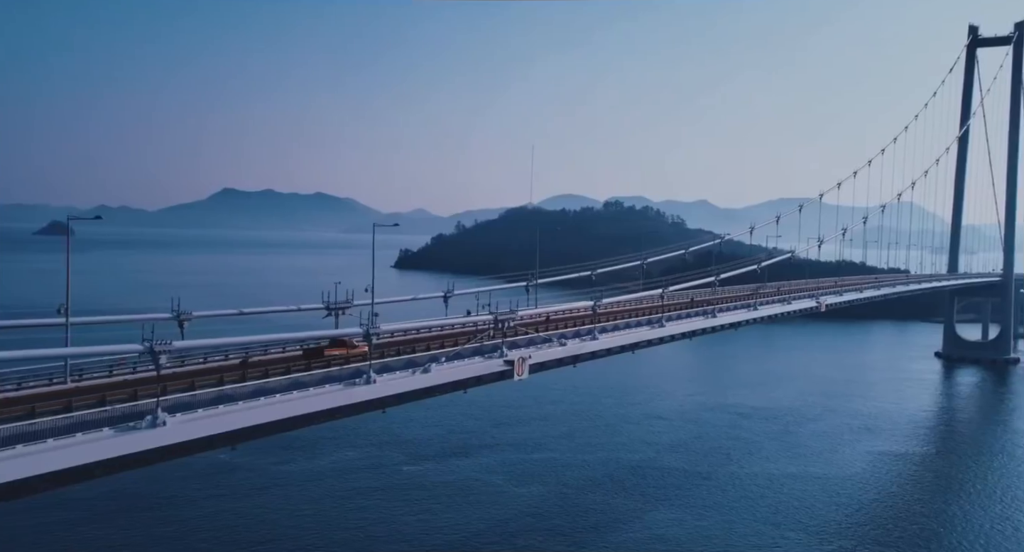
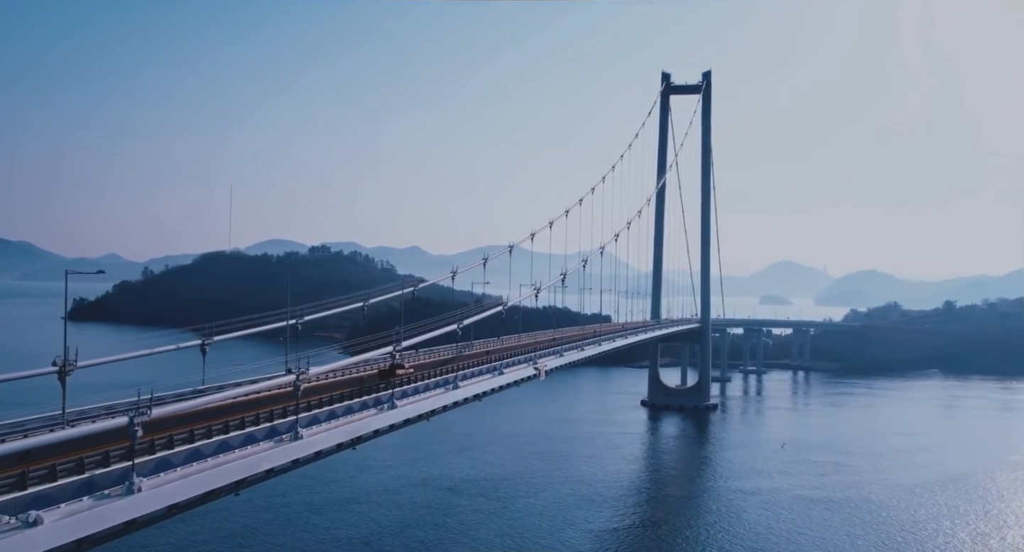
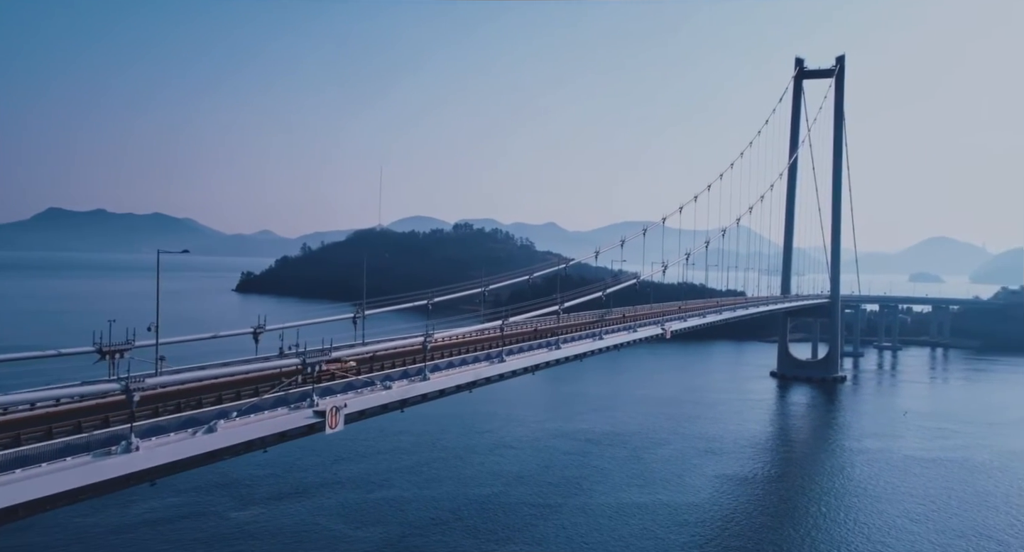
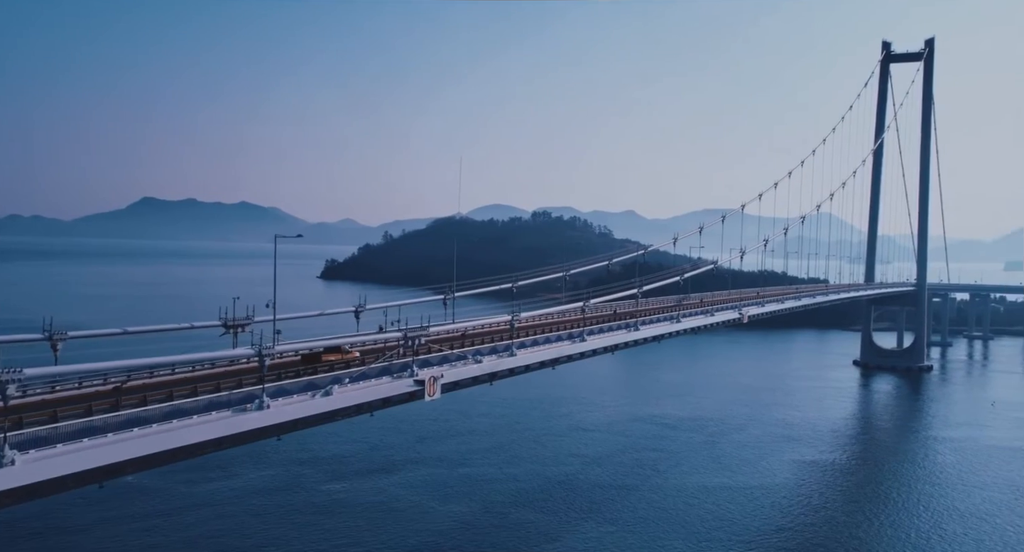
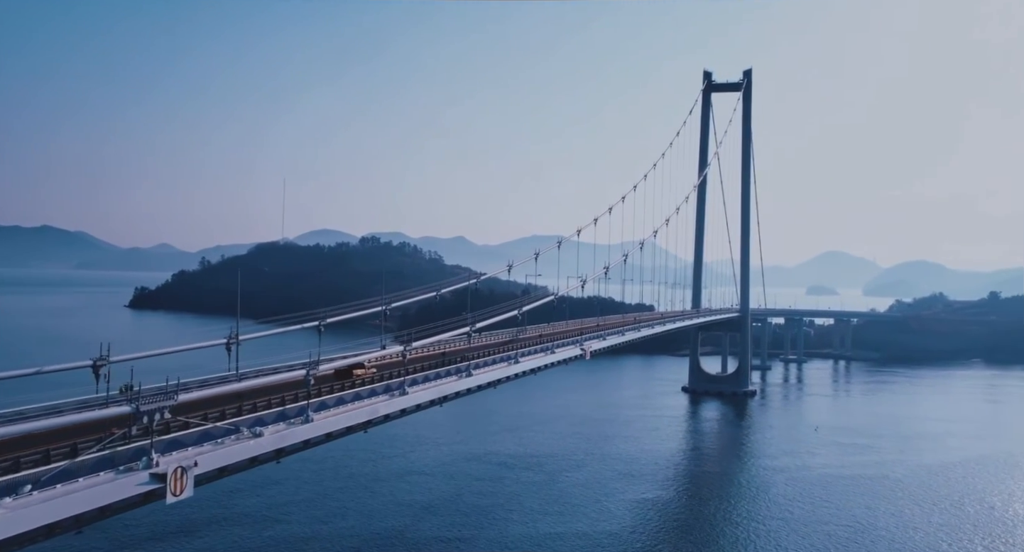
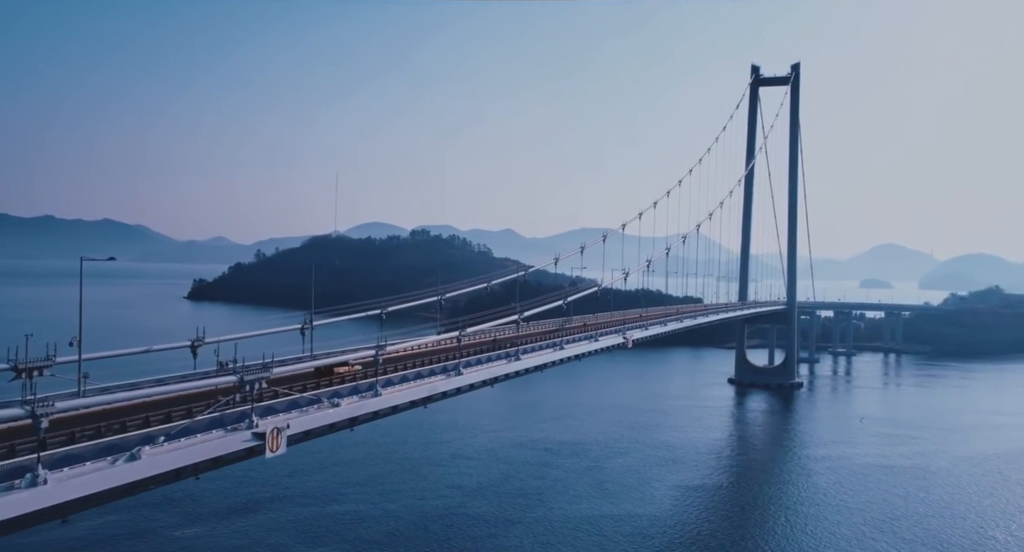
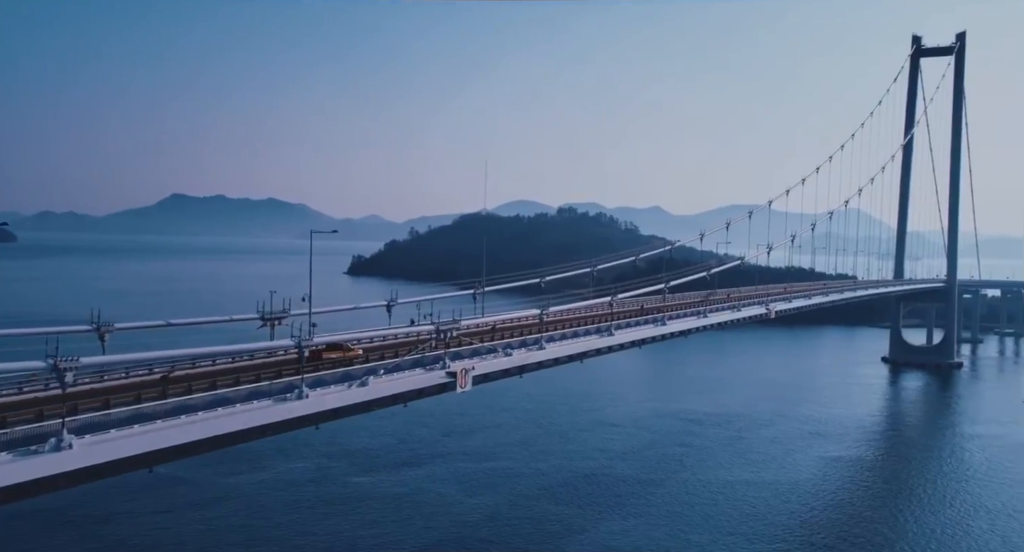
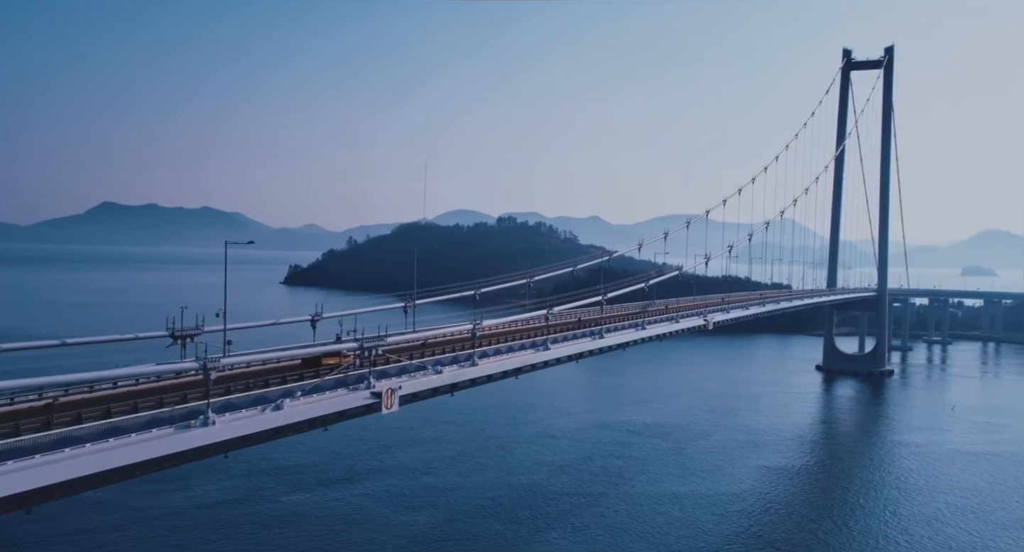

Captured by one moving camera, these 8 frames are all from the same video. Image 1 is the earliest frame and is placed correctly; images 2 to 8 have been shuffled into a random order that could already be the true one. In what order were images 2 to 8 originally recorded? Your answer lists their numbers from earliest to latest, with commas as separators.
7, 4, 8, 3, 6, 5, 2
